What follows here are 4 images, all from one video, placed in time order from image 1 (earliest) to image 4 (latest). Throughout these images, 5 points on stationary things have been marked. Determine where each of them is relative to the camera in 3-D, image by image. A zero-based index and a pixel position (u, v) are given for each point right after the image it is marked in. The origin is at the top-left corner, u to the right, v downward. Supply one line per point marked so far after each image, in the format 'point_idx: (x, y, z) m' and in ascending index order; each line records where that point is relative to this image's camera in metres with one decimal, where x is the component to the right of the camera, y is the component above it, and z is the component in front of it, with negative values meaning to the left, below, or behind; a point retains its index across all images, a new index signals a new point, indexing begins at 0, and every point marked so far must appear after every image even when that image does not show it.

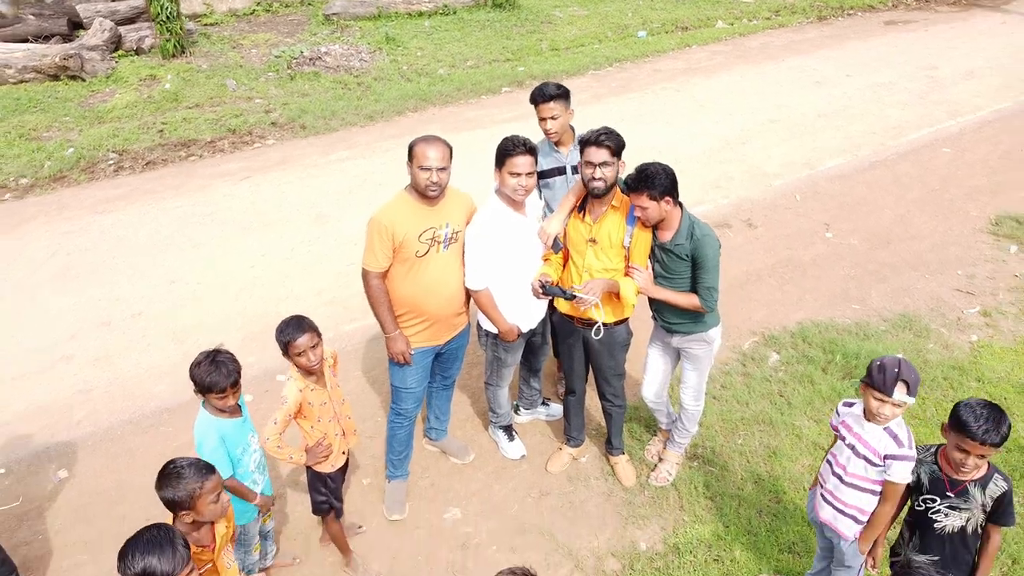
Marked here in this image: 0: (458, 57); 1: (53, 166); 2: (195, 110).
0: (-0.5, +2.0, +9.9) m
1: (-2.8, +0.8, +7.2) m
2: (-2.3, +1.3, +8.5) m
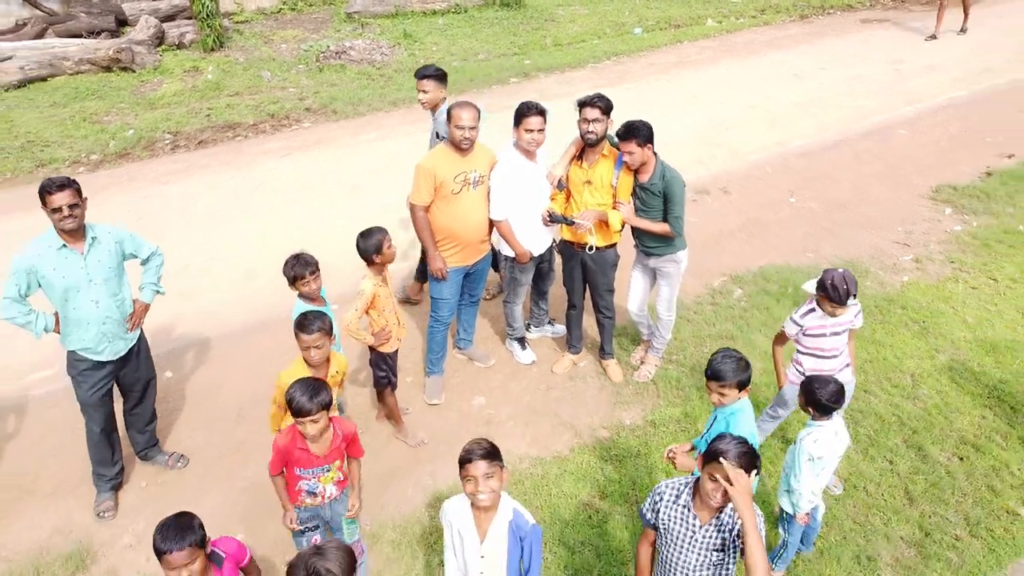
0: (-0.4, +2.2, +10.9) m
1: (-2.8, +1.0, +8.2) m
2: (-2.3, +1.6, +9.5) m
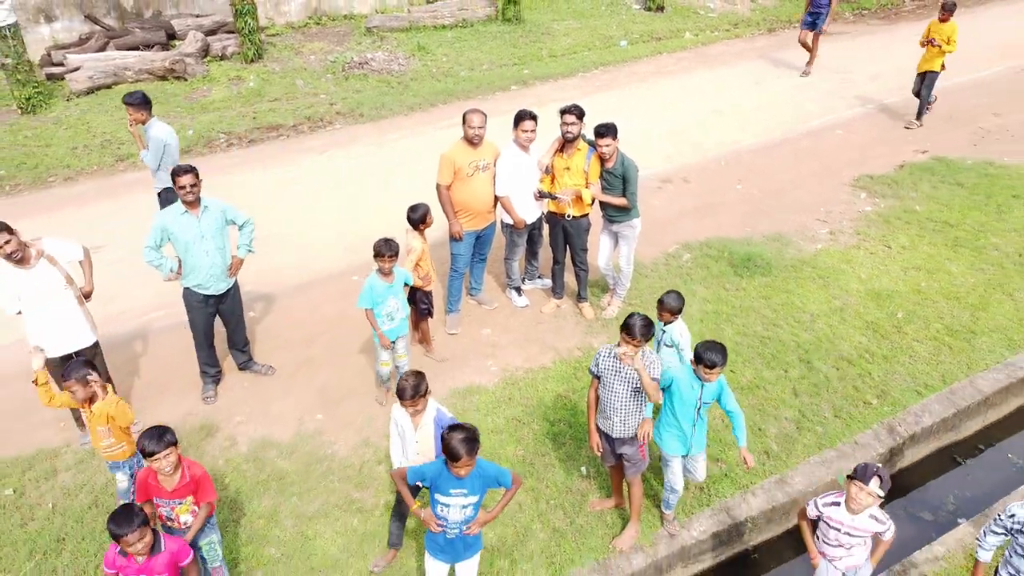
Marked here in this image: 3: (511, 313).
0: (-0.4, +2.4, +12.5) m
1: (-2.8, +1.2, +9.8) m
2: (-2.2, +1.8, +11.0) m
3: (0.0, -0.1, +6.4) m
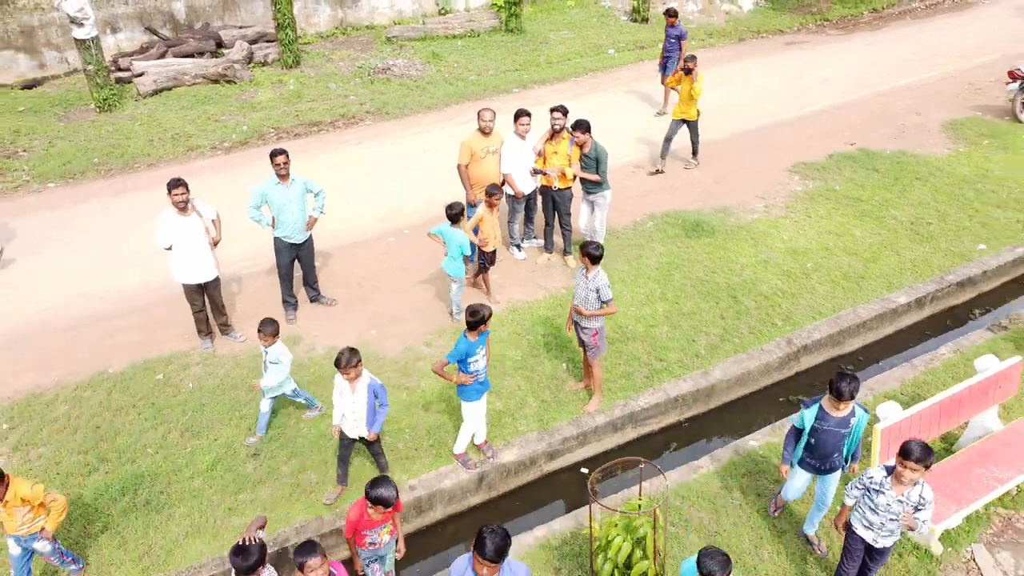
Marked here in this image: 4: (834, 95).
0: (-0.4, +2.8, +14.5) m
1: (-2.8, +1.5, +11.8) m
2: (-2.2, +2.1, +13.0) m
3: (0.0, +0.2, +8.4) m
4: (+3.7, +2.2, +13.2) m
